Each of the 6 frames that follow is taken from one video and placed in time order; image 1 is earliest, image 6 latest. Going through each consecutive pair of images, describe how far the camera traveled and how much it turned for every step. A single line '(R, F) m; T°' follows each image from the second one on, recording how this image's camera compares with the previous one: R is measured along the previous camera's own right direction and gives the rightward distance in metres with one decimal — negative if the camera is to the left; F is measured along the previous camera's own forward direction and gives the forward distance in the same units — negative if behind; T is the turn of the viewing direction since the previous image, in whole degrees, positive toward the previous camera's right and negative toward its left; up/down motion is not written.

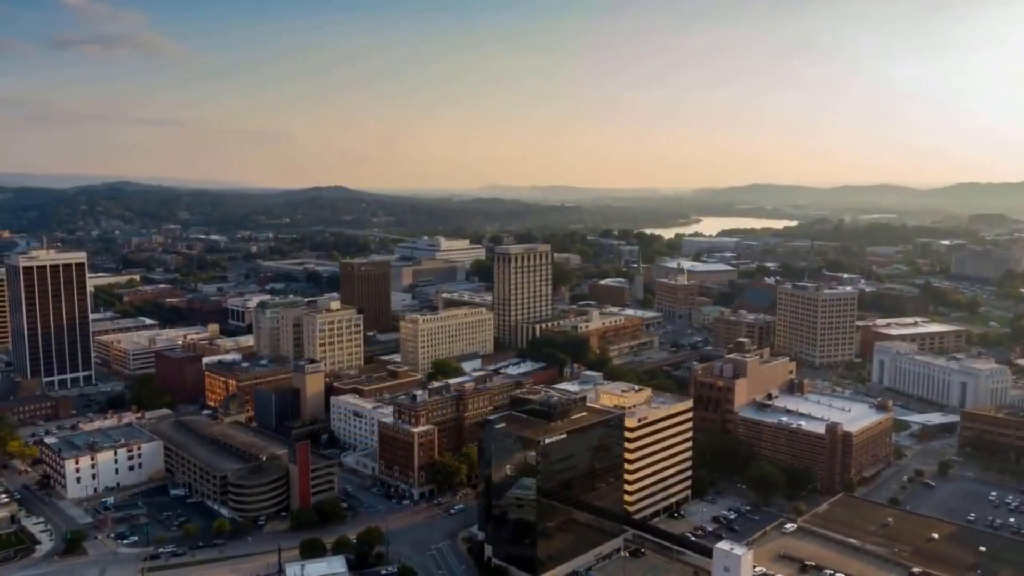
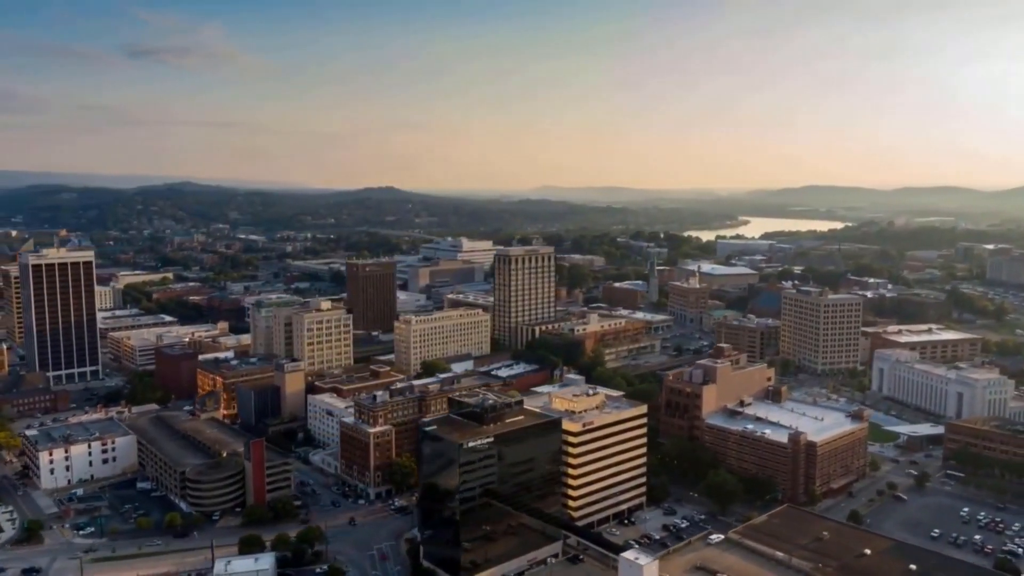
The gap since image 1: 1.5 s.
(+3.9, +0.2) m; -4°
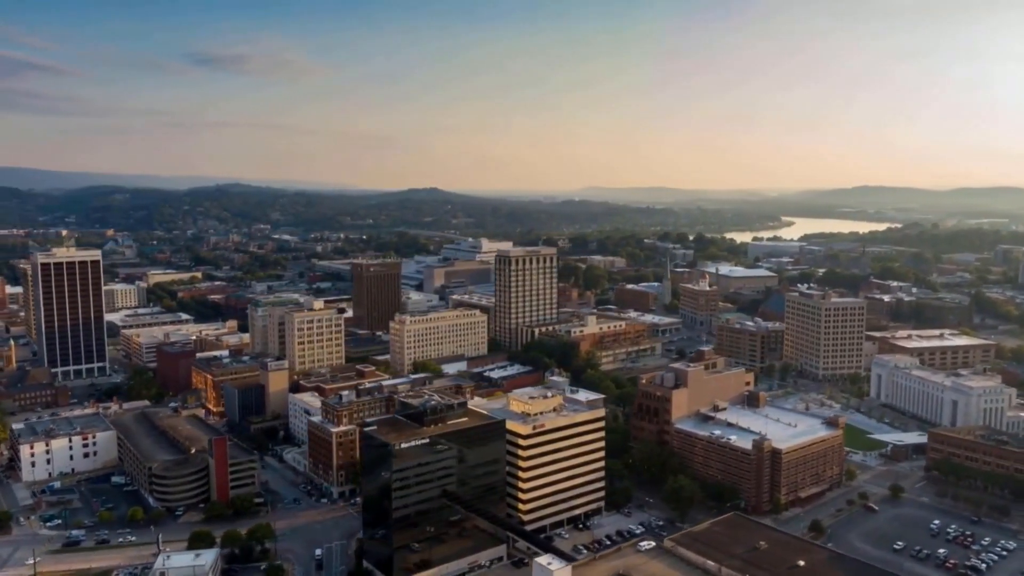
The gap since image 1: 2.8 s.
(+3.4, +0.2) m; -3°
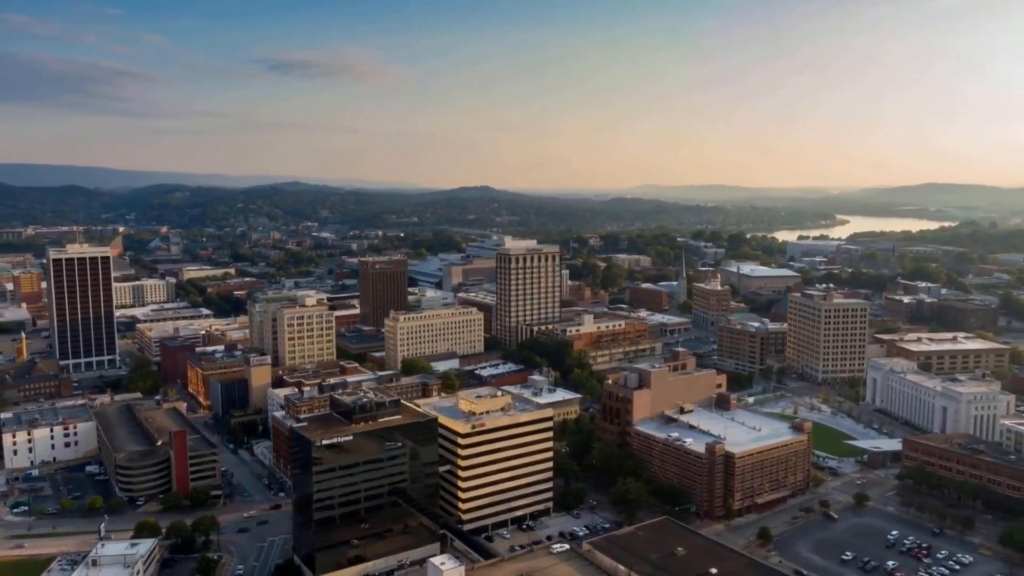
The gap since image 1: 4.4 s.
(+4.1, +0.3) m; -4°
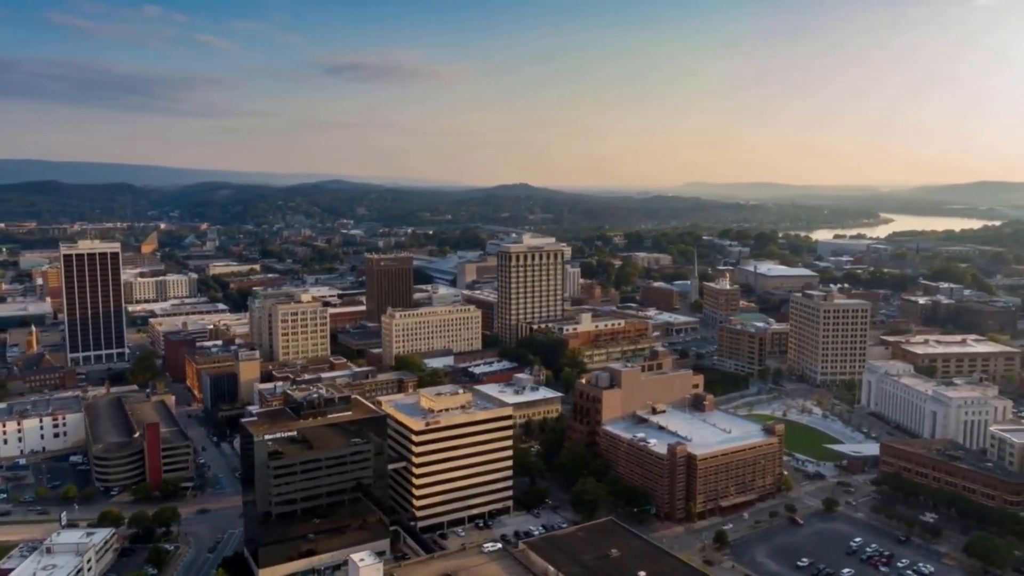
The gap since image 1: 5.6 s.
(+3.1, +0.2) m; -3°
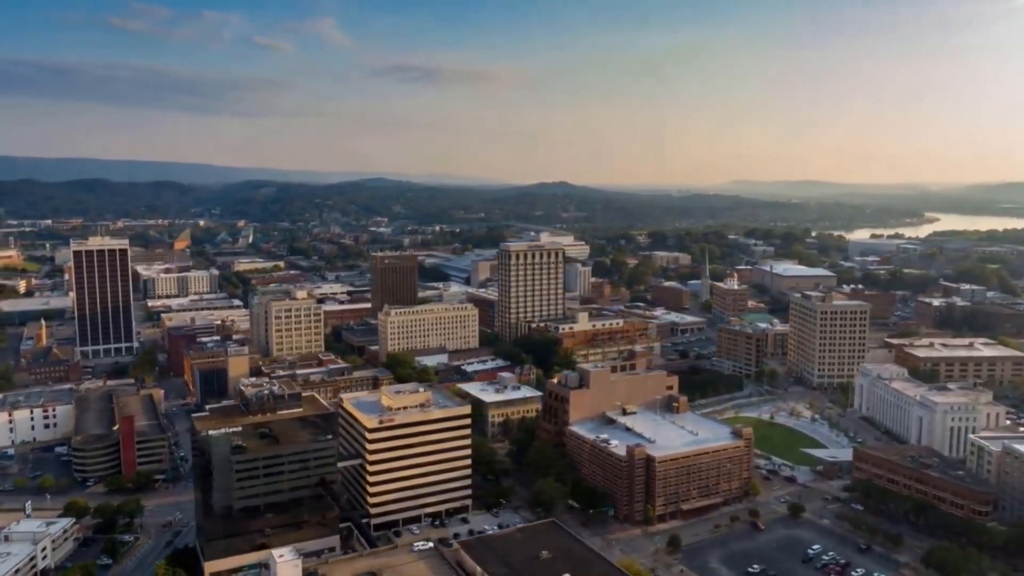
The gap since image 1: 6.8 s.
(+3.1, +0.2) m; -3°
